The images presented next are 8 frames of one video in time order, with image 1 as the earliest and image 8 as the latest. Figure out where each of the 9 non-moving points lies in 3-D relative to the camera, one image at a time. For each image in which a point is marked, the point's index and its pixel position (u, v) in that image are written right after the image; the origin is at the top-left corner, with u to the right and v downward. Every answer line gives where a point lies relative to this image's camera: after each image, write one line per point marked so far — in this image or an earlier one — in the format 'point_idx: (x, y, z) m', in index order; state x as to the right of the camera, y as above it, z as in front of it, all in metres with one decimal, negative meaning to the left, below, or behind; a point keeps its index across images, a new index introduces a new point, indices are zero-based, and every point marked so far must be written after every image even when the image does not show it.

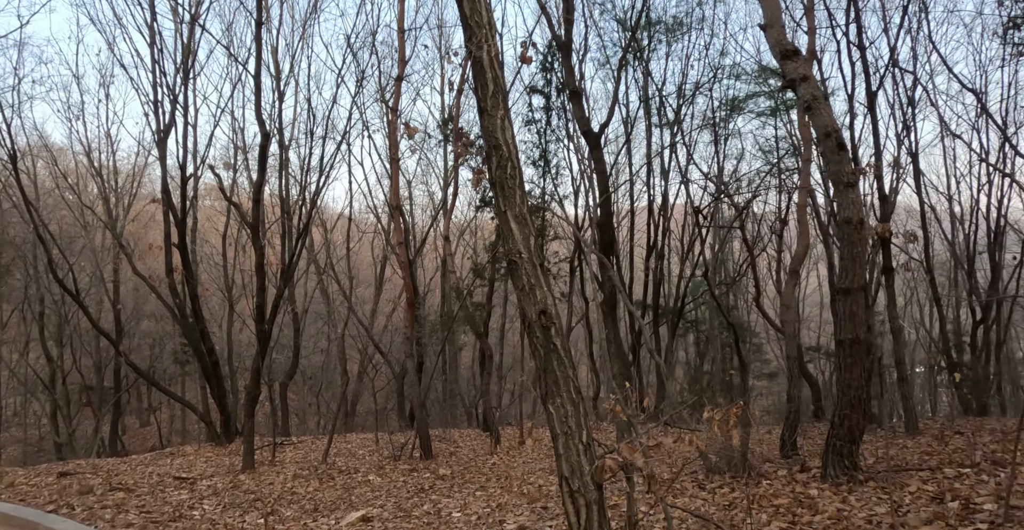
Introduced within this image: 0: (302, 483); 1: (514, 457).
0: (-2.1, -2.2, +7.7) m
1: (0.0, -2.3, +9.4) m
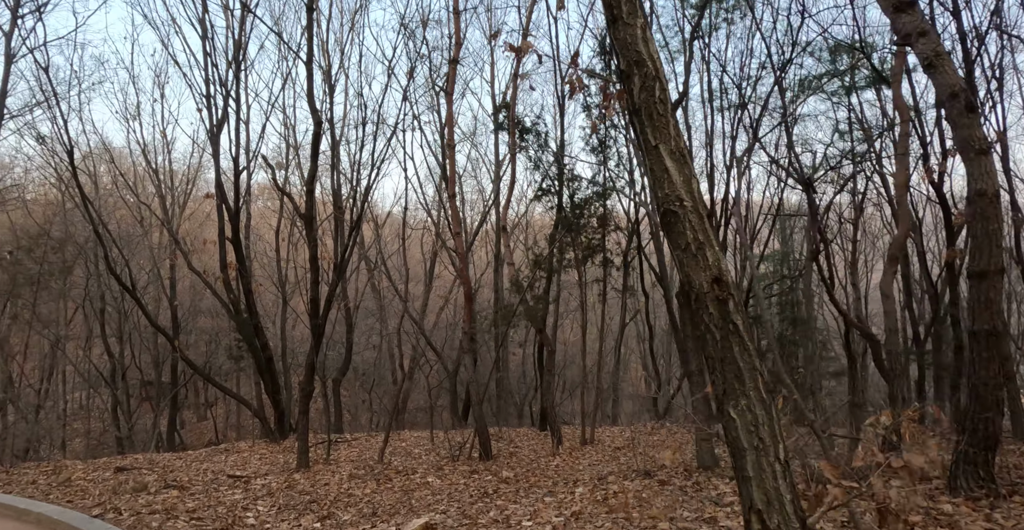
0: (-1.4, -2.1, +7.4) m
1: (+0.8, -2.2, +8.9) m
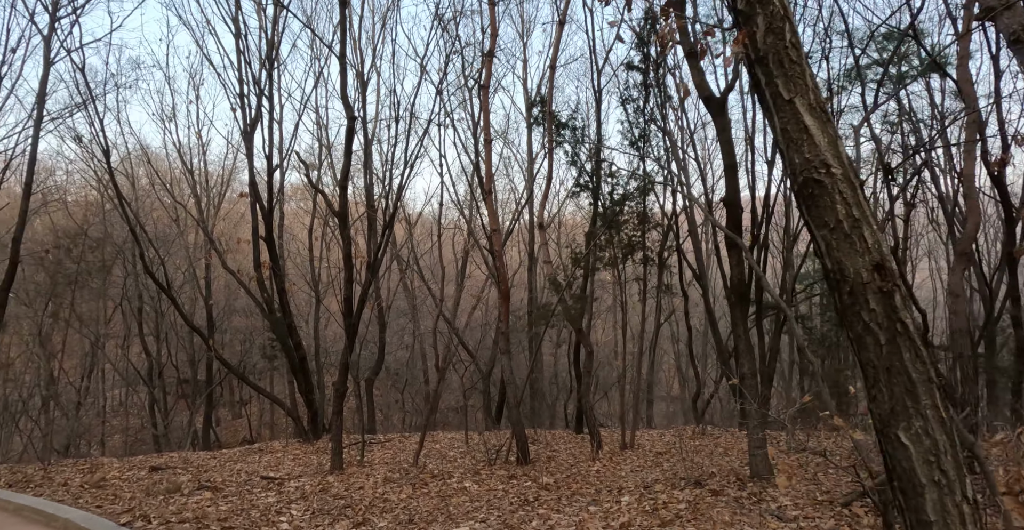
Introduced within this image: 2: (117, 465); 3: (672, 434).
0: (-1.1, -2.1, +7.1) m
1: (+1.2, -2.2, +8.6) m
2: (-5.7, -2.9, +11.2) m
3: (+2.4, -2.6, +11.7) m
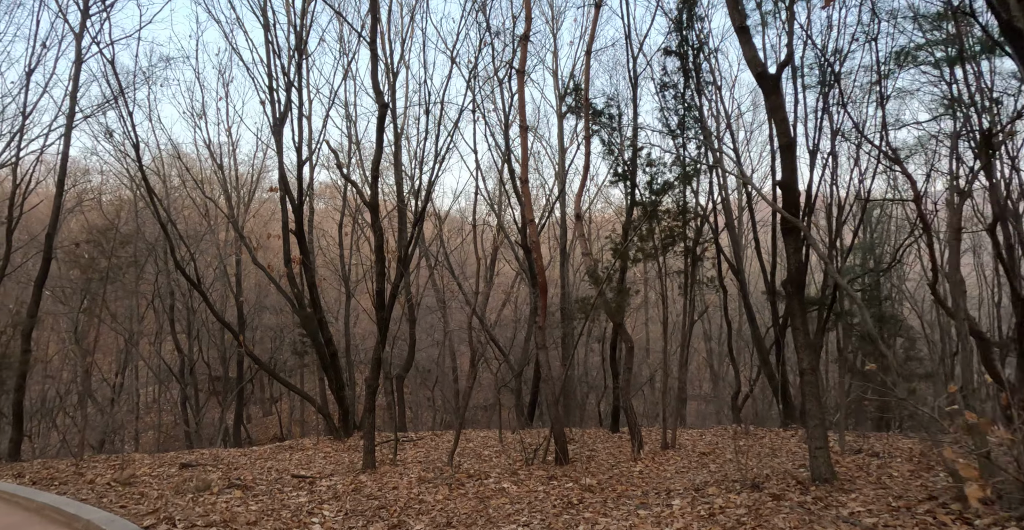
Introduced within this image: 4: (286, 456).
0: (-0.7, -2.0, +6.8) m
1: (+1.6, -2.1, +8.2) m
2: (-5.2, -2.8, +11.1) m
3: (+2.9, -2.5, +11.3) m
4: (-3.1, -2.6, +10.5) m
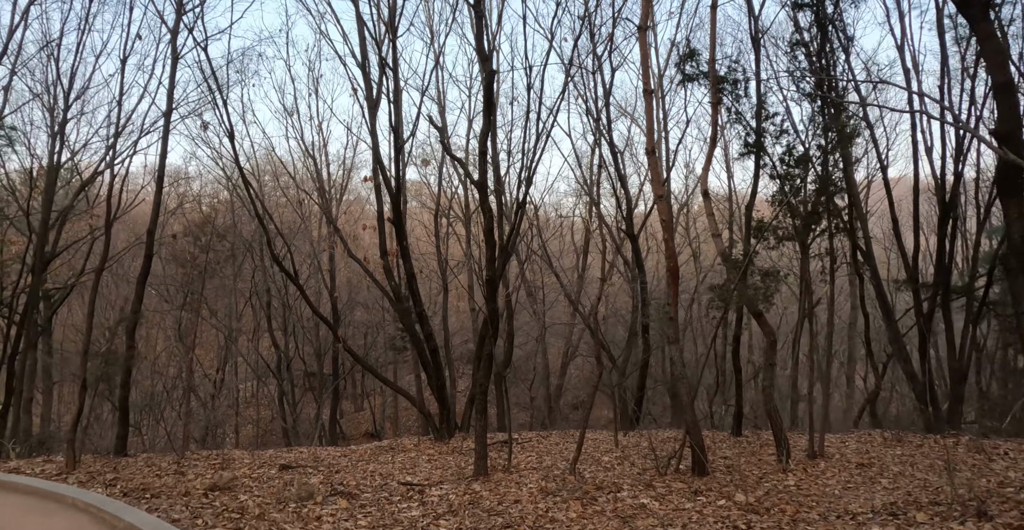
0: (+0.4, -1.8, +6.0) m
1: (+2.8, -1.9, +7.1) m
2: (-3.6, -2.7, +10.6) m
3: (+4.5, -2.2, +10.0) m
4: (-1.6, -2.5, +9.9) m
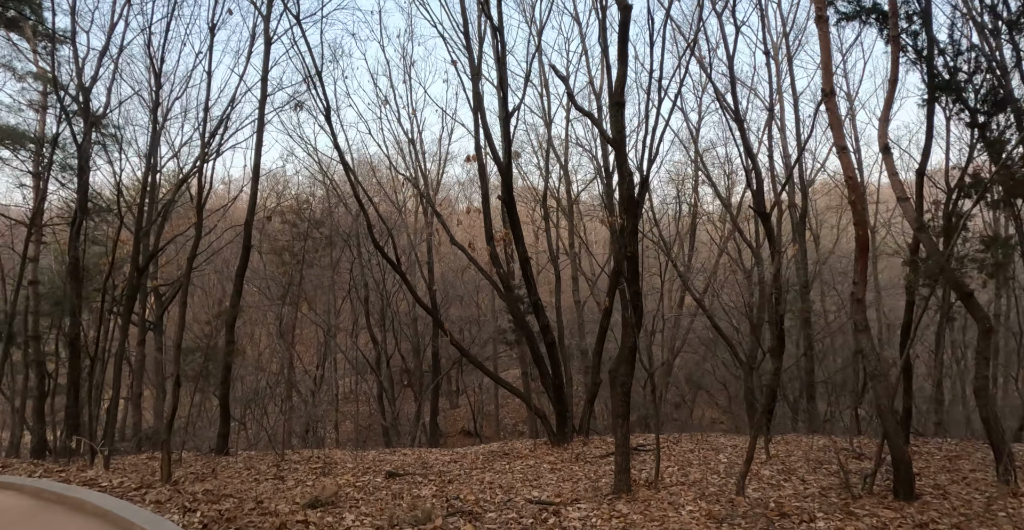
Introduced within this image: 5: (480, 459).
0: (+1.4, -1.6, +4.6) m
1: (+4.0, -1.7, +5.5) m
2: (-2.0, -2.5, +9.7) m
3: (+5.9, -2.0, +8.1) m
4: (-0.1, -2.3, +8.7) m
5: (-0.4, -2.4, +9.6) m
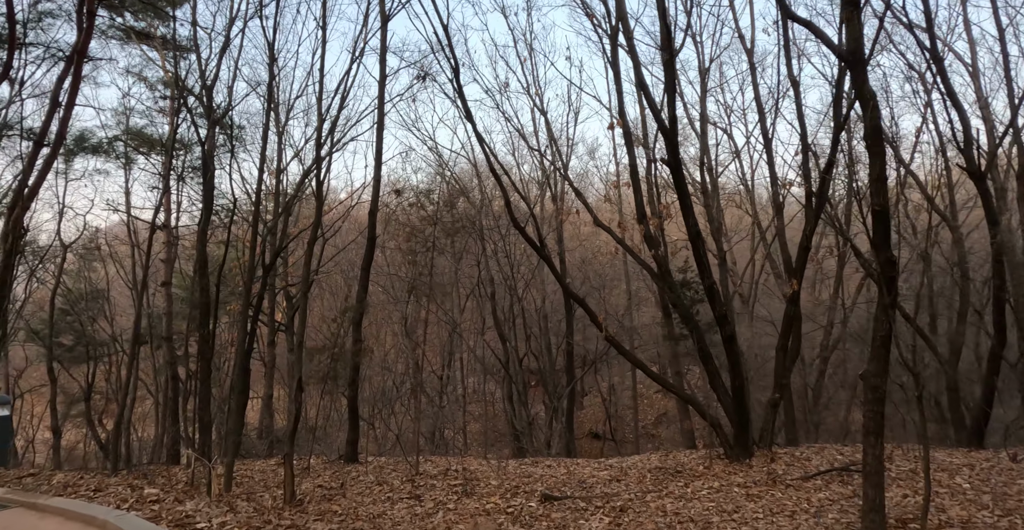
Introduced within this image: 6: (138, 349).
0: (+2.4, -1.4, +2.8) m
1: (+5.1, -1.4, +3.3) m
2: (-0.2, -2.3, +8.4) m
3: (+7.4, -1.6, +5.6) m
4: (+1.6, -2.0, +7.1) m
5: (+1.4, -2.2, +8.0) m
6: (-8.2, -1.9, +17.1) m
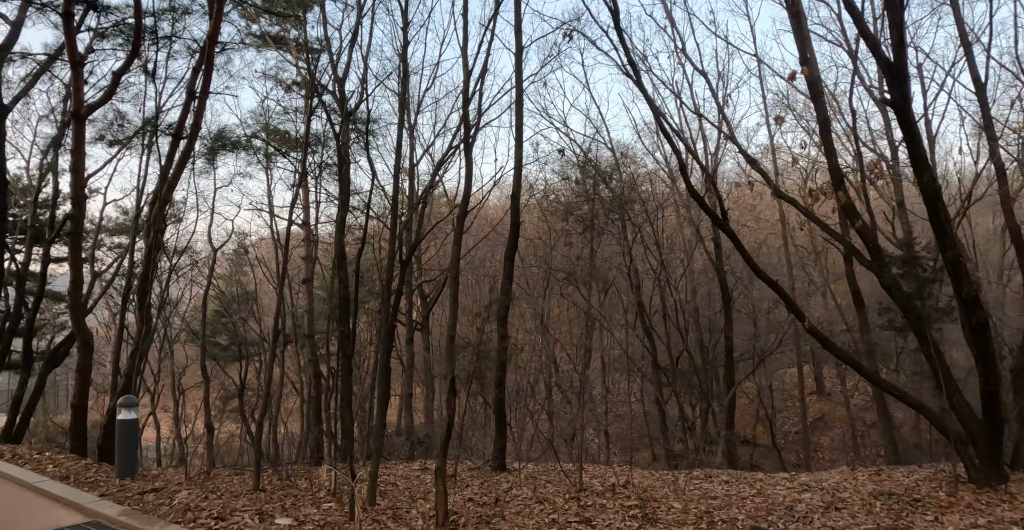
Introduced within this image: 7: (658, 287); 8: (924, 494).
0: (+3.1, -1.2, +1.1) m
1: (+5.8, -1.1, +1.1) m
2: (+1.5, -2.2, +7.0) m
3: (+8.5, -1.3, +3.1) m
4: (+3.0, -1.8, +5.4) m
5: (+3.0, -2.0, +6.3) m
6: (-5.0, -1.8, +16.9) m
7: (+3.6, -0.5, +18.9) m
8: (+3.5, -1.9, +6.6) m
